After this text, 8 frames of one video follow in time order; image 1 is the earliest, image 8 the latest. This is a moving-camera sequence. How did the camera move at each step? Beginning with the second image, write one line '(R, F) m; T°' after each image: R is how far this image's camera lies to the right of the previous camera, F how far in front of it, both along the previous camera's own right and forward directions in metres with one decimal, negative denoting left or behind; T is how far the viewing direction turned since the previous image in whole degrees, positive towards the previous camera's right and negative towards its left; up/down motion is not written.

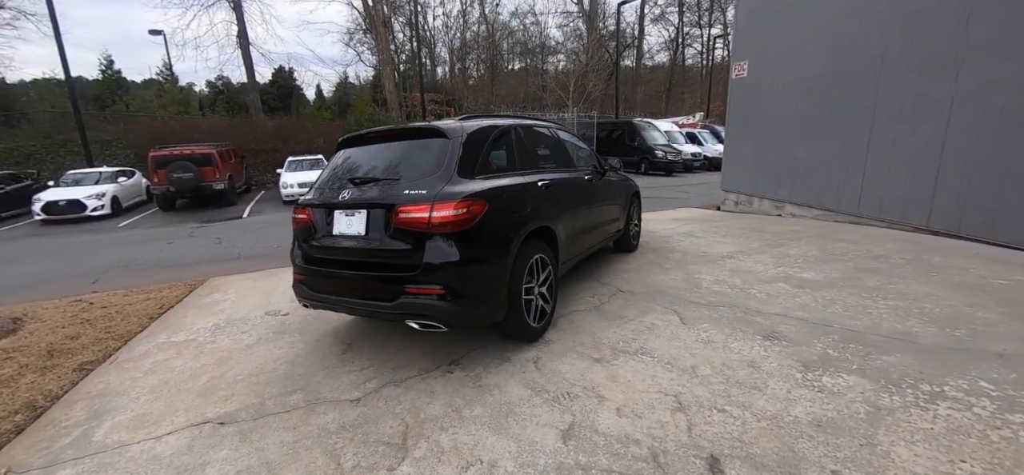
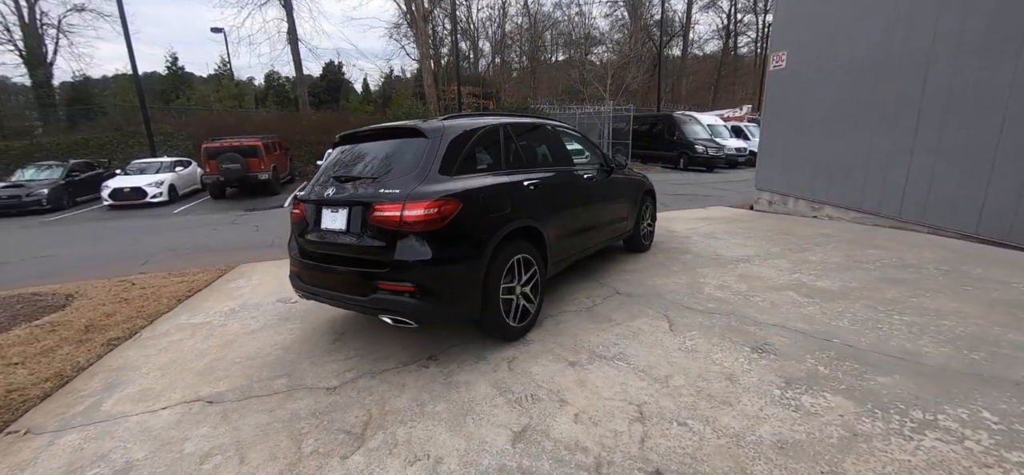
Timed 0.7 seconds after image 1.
(+0.4, 0.0) m; -6°
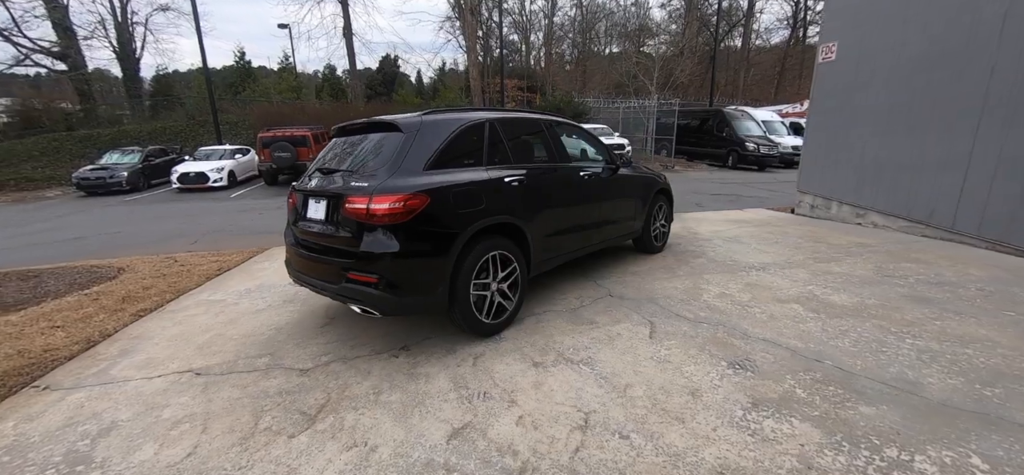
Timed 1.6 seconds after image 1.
(+0.5, 0.0) m; -7°
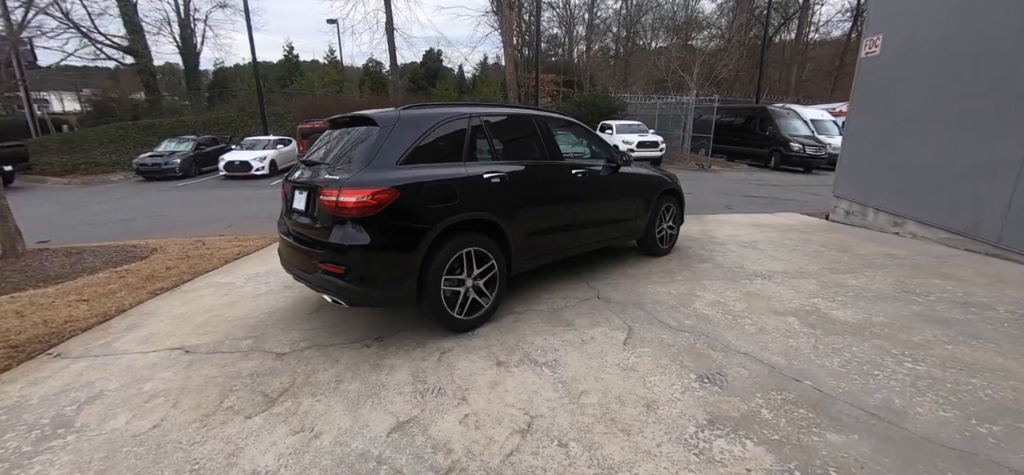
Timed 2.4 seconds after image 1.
(+0.5, +0.1) m; -5°
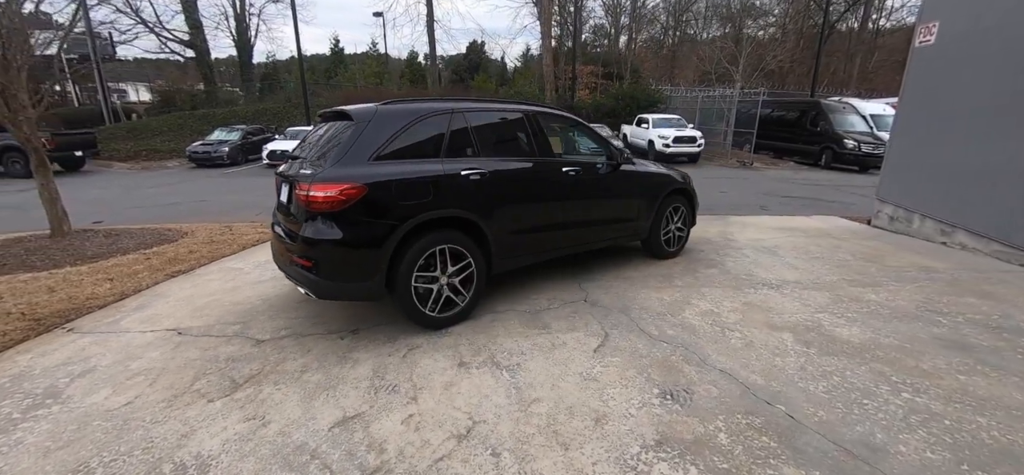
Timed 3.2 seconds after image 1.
(+0.5, +0.1) m; -6°
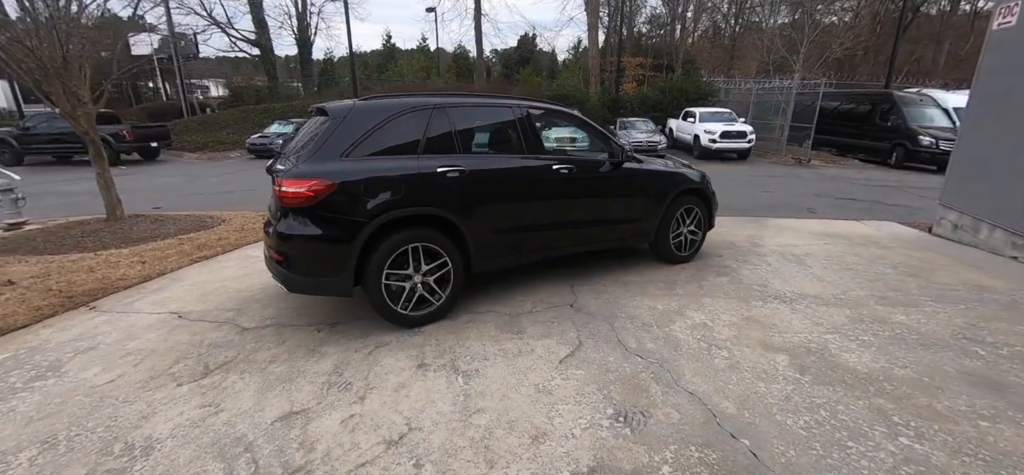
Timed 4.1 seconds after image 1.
(+0.5, +0.2) m; -7°
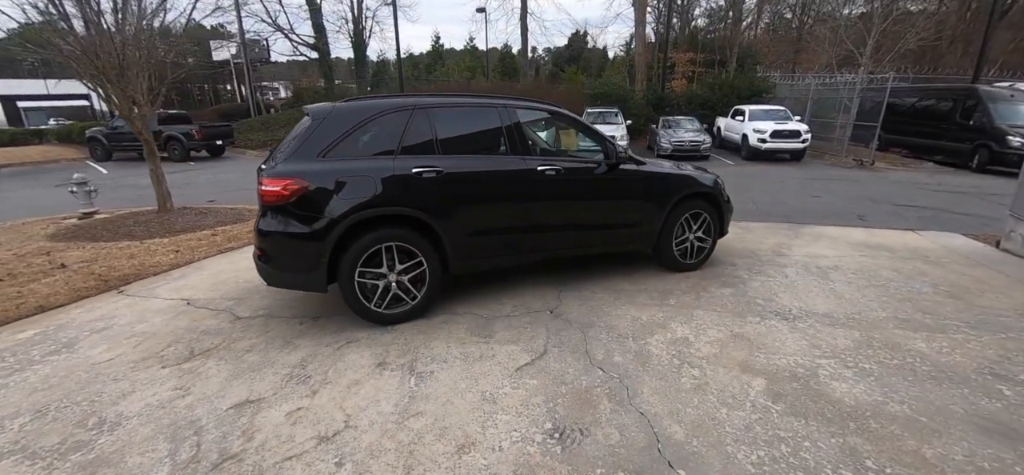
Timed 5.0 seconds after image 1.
(+0.6, +0.1) m; -7°
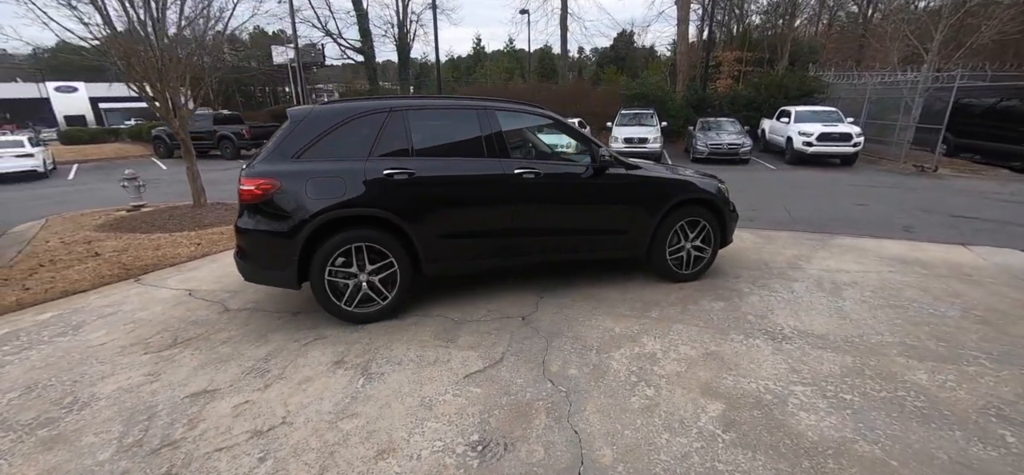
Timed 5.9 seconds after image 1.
(+0.5, +0.1) m; -6°
